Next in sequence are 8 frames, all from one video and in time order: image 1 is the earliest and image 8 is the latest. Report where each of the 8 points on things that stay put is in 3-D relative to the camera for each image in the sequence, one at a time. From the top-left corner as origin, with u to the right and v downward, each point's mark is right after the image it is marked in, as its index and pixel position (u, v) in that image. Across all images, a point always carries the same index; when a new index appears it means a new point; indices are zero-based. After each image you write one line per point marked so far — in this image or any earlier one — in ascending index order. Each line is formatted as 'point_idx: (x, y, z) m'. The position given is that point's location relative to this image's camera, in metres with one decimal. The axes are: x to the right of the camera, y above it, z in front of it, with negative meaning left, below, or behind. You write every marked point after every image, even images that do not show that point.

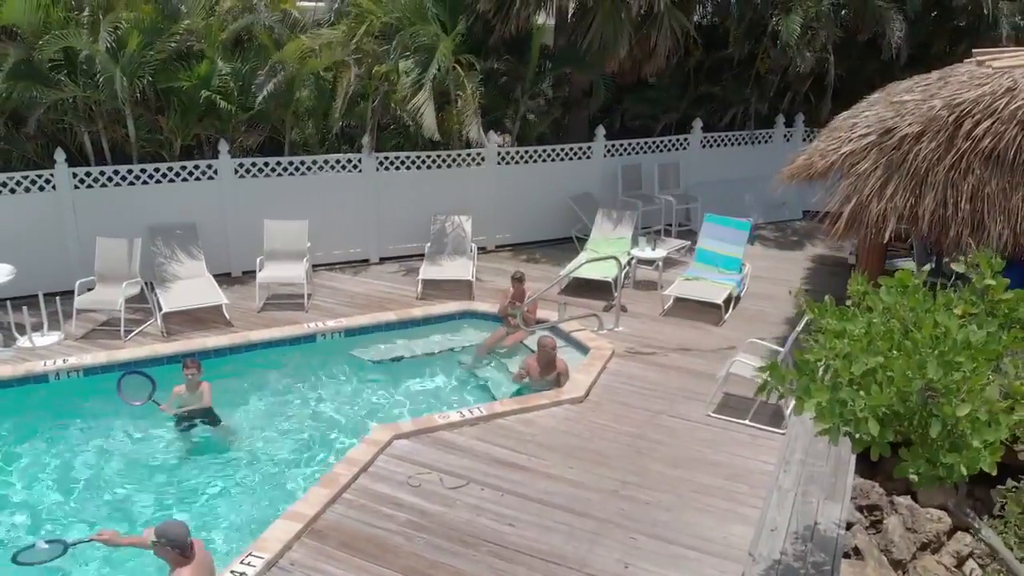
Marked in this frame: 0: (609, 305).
0: (+1.3, -0.2, +11.0) m
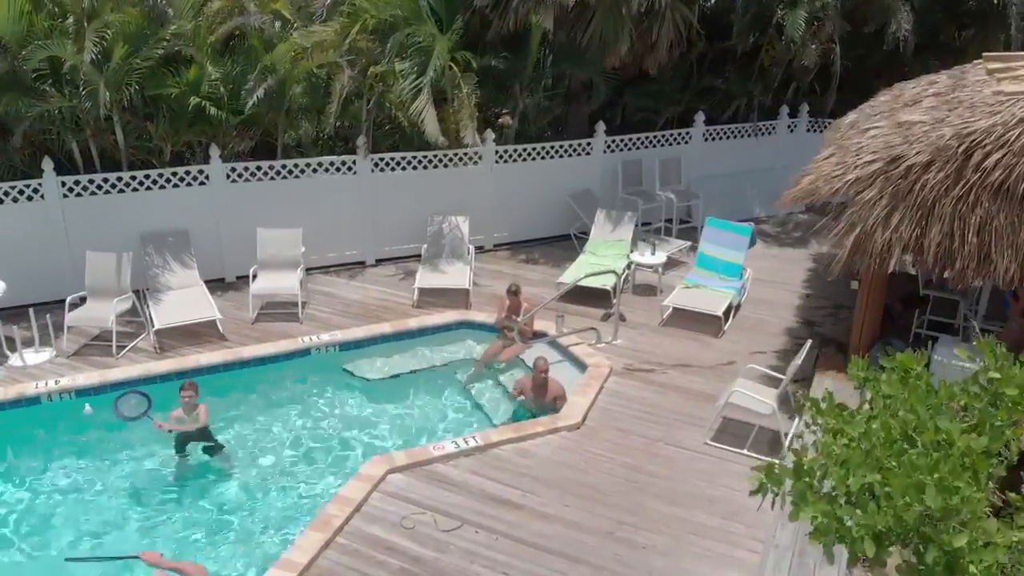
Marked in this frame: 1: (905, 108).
0: (+1.3, -0.4, +10.9) m
1: (+4.5, +2.0, +9.2) m
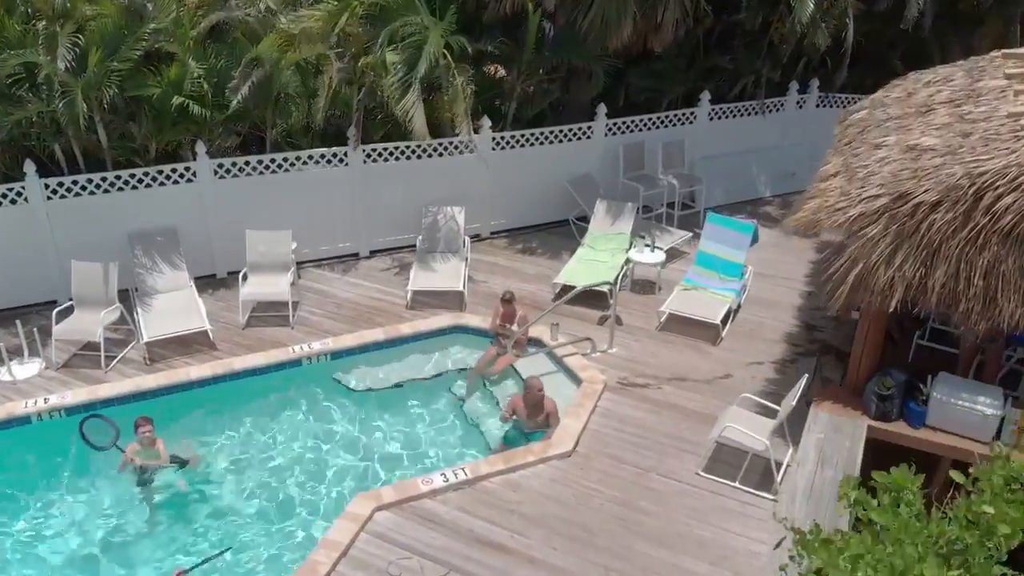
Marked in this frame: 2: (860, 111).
0: (+1.2, -0.4, +10.7) m
1: (+4.4, +1.8, +8.8) m
2: (+4.6, +2.3, +10.7) m
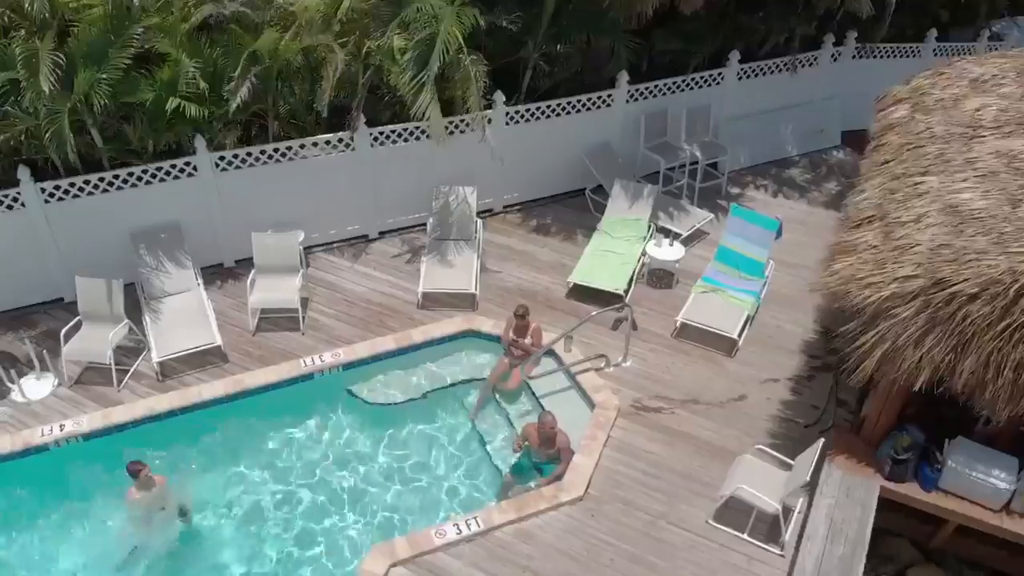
0: (+1.4, -0.4, +10.5) m
1: (+4.5, +1.3, +8.2) m
2: (+4.8, +2.2, +10.0) m
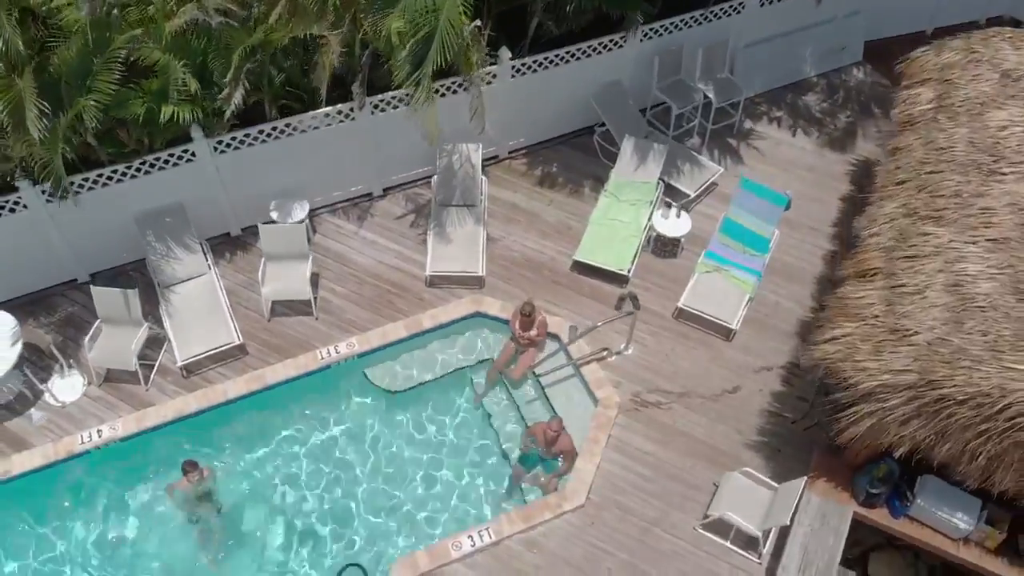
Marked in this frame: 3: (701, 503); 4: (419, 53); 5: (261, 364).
0: (+1.5, -0.1, +10.8) m
1: (+4.6, +0.9, +8.1) m
2: (+4.9, +2.2, +9.6) m
3: (+2.1, -2.4, +9.2) m
4: (-1.0, +2.8, +9.1) m
5: (-3.1, -0.9, +10.1) m
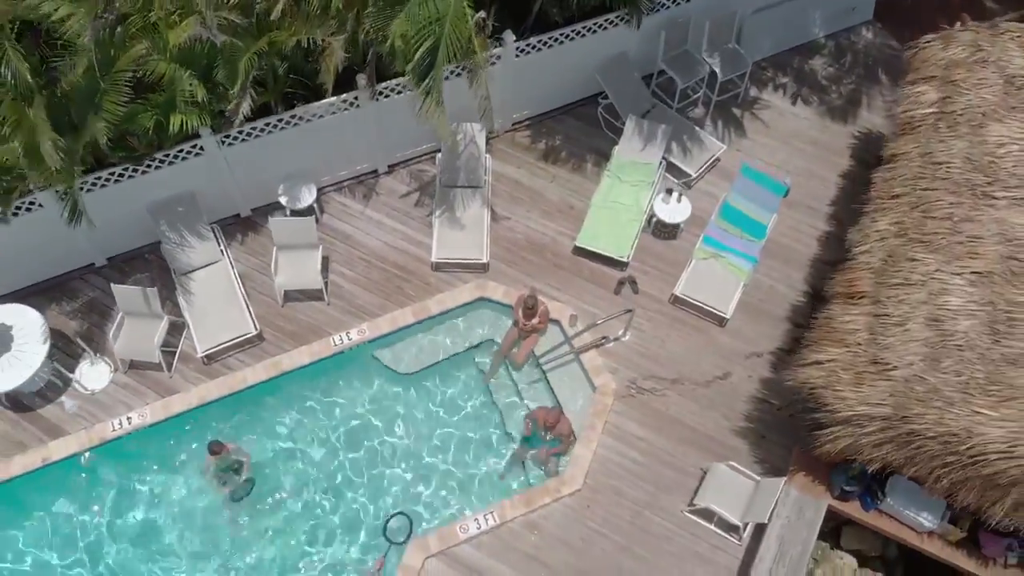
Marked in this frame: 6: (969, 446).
0: (+1.5, +0.1, +11.2) m
1: (+4.7, +0.6, +8.4) m
2: (+4.9, +2.2, +9.6) m
3: (+2.2, -2.5, +10.0) m
4: (-0.9, +2.7, +9.1) m
5: (-3.1, -0.8, +10.6) m
6: (+4.1, -1.4, +7.3) m
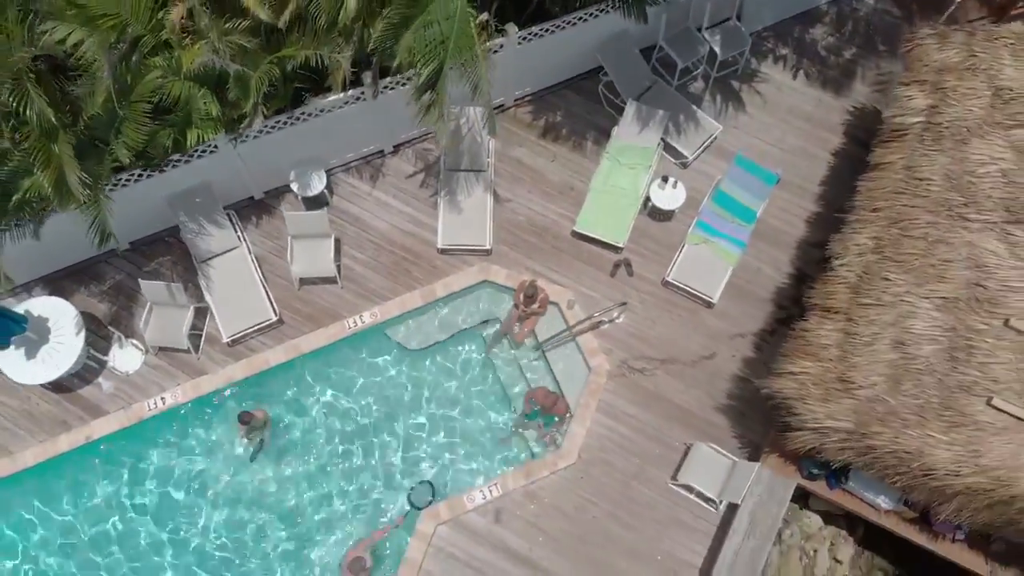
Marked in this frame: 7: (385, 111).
0: (+1.5, +0.3, +11.8) m
1: (+4.7, +0.4, +8.9) m
2: (+4.9, +2.1, +9.9) m
3: (+2.2, -2.4, +11.0) m
4: (-0.9, +2.6, +9.3) m
5: (-3.1, -0.6, +11.4) m
6: (+4.1, -1.7, +8.2) m
7: (-1.8, +2.5, +11.4) m
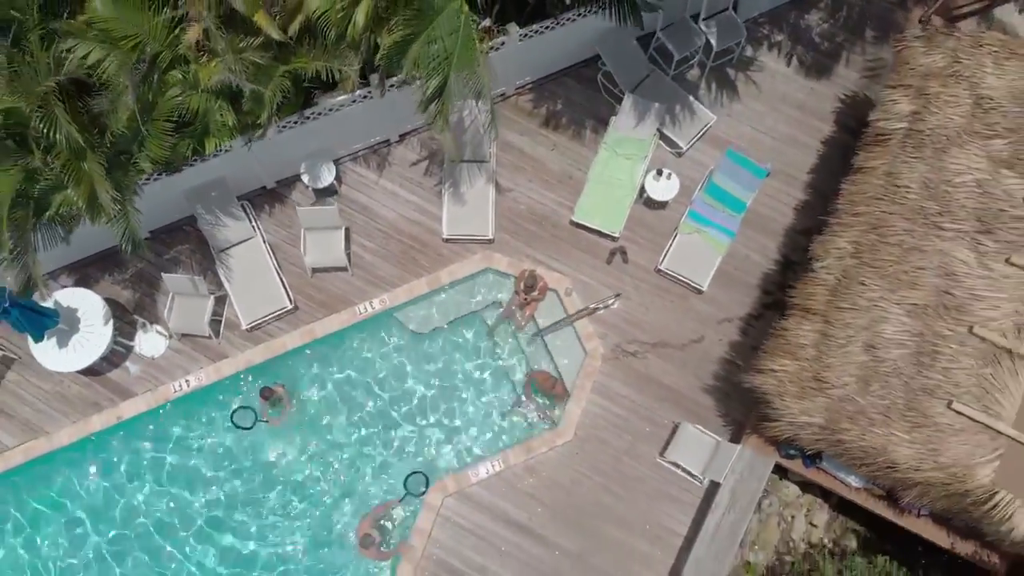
0: (+1.6, +0.5, +12.4) m
1: (+4.7, +0.4, +9.5) m
2: (+5.0, +2.2, +10.4) m
3: (+2.2, -2.2, +11.9) m
4: (-0.9, +2.6, +9.7) m
5: (-3.0, -0.4, +12.1) m
6: (+4.2, -1.8, +9.0) m
7: (-1.7, +2.6, +11.8) m
